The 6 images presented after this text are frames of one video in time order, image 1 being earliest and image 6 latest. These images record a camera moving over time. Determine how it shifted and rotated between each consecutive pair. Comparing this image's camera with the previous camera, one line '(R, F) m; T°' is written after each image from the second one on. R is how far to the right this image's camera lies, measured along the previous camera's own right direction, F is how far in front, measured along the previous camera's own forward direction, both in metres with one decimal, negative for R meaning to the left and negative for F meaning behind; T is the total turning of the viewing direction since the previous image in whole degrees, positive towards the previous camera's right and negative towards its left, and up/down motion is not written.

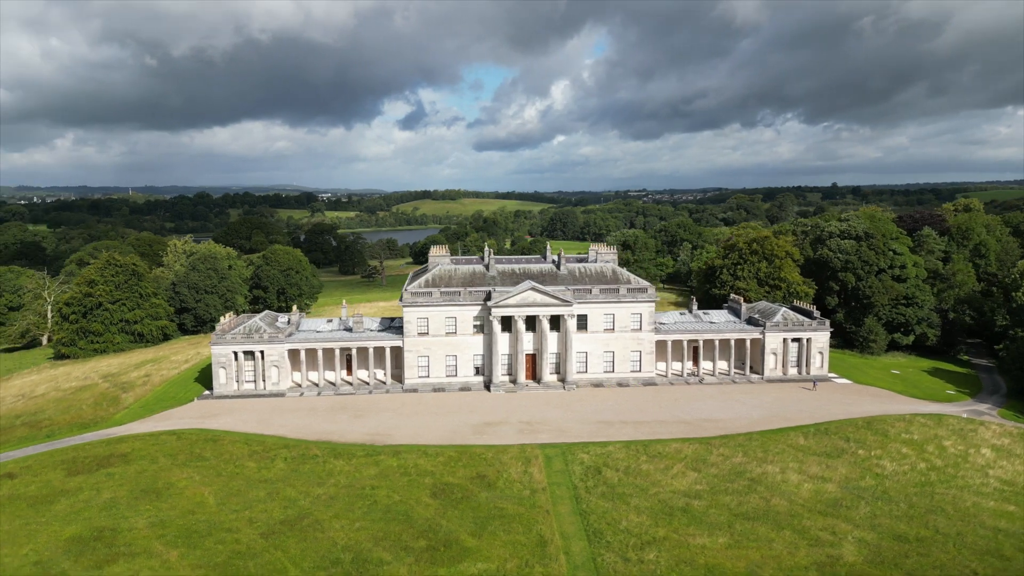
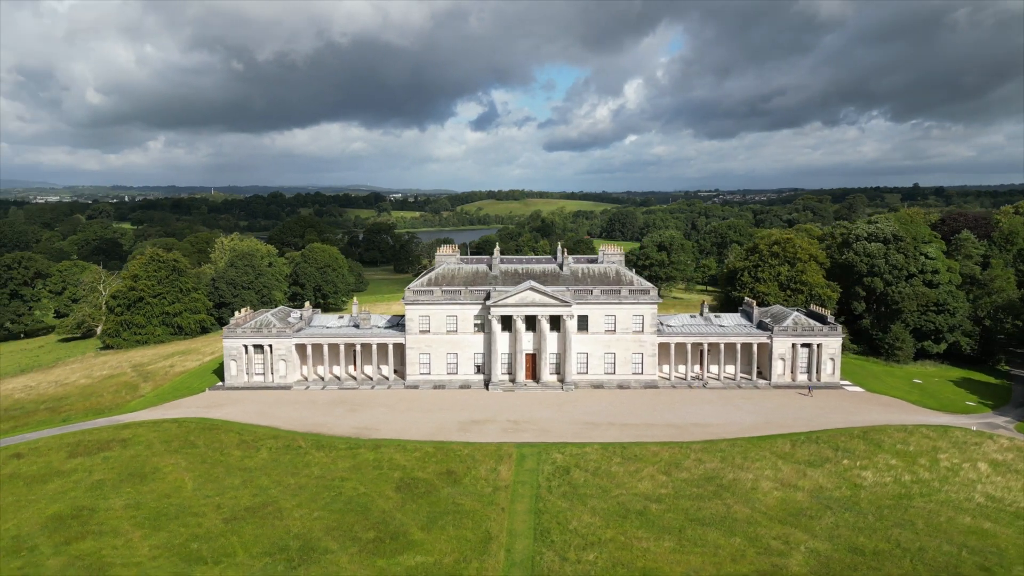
(+4.3, -0.1) m; -5°
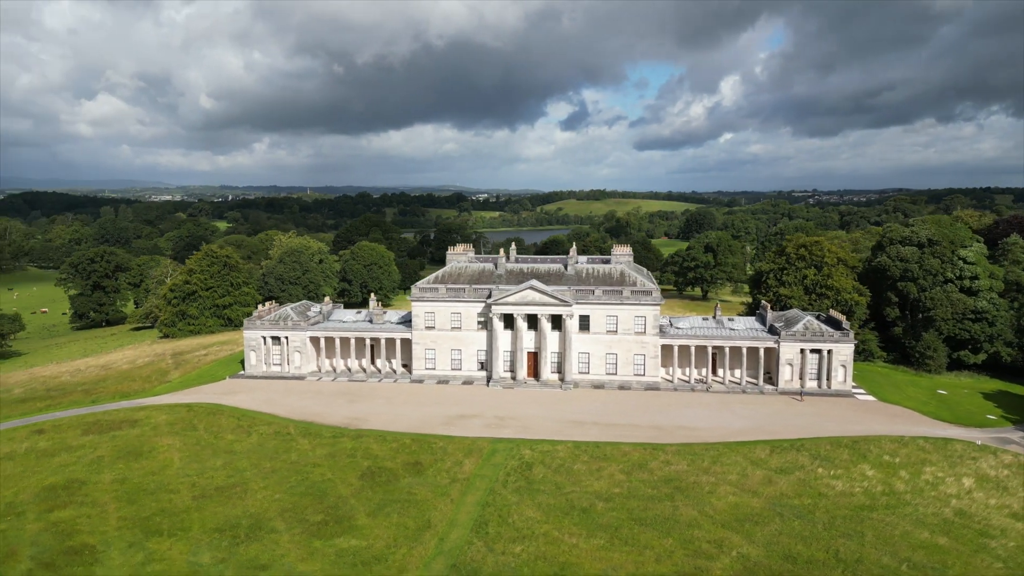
(+5.4, -0.4) m; -7°
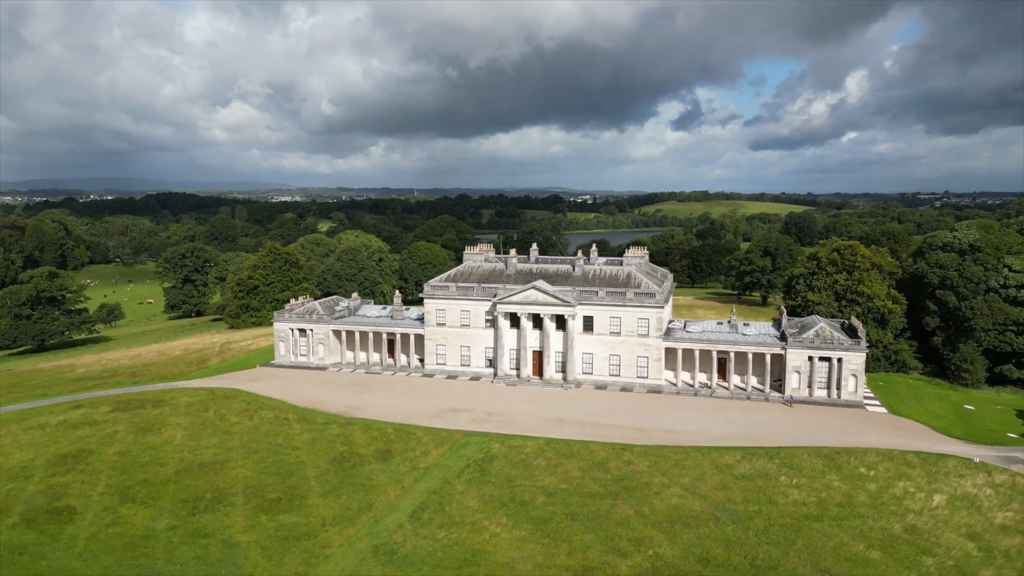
(+6.4, -0.7) m; -8°
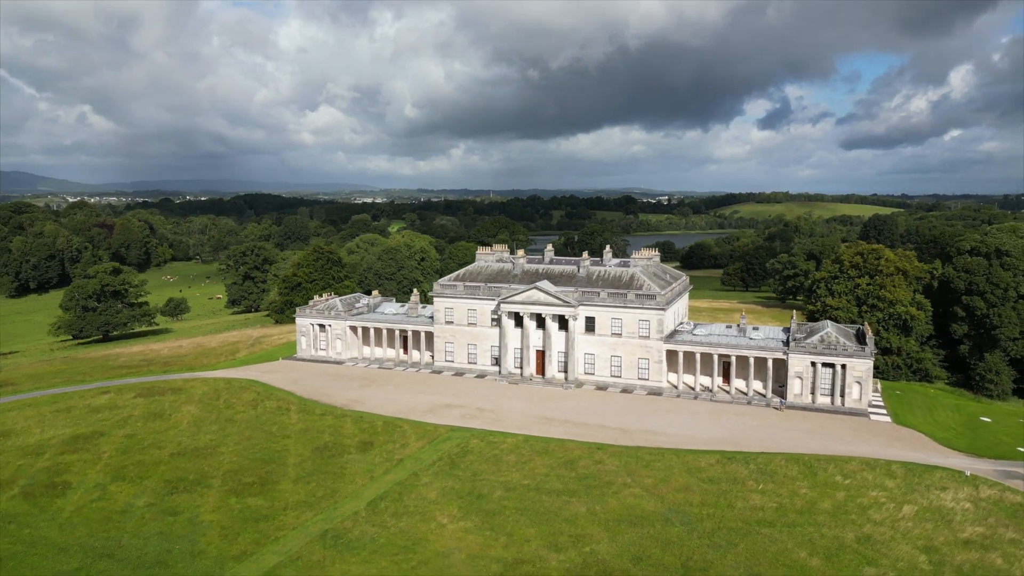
(+4.8, -0.5) m; -6°
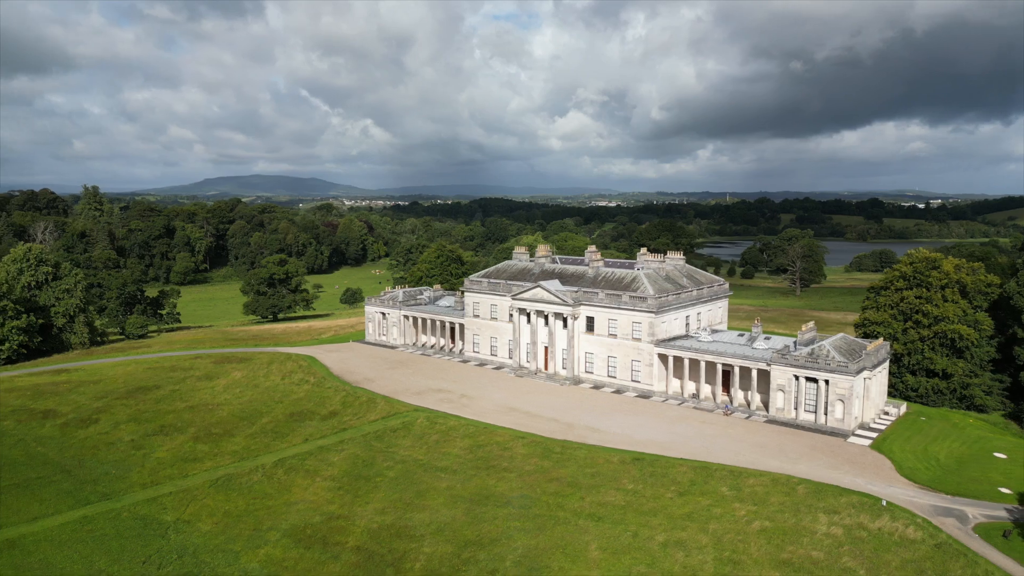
(+15.4, -0.4) m; -18°
